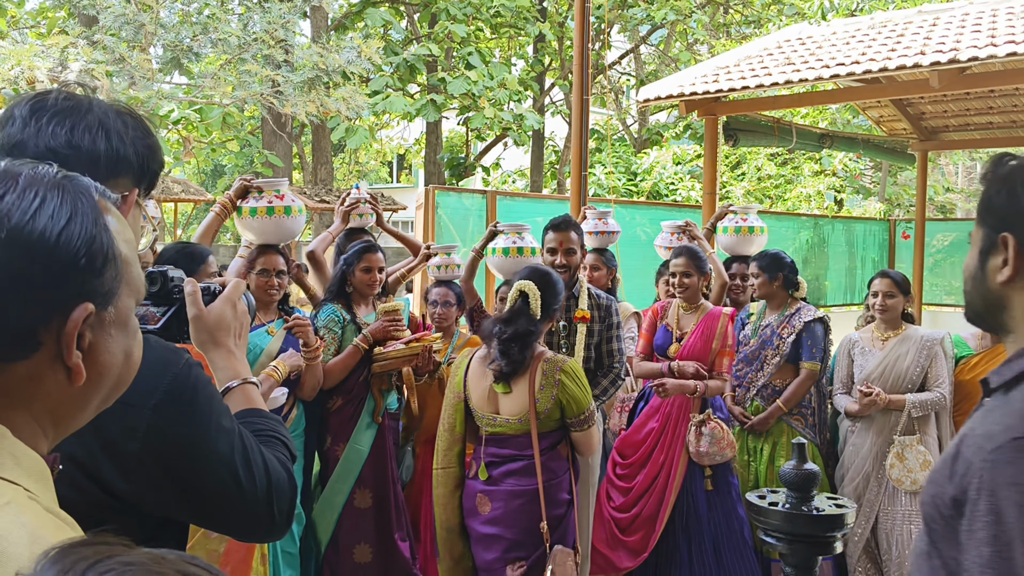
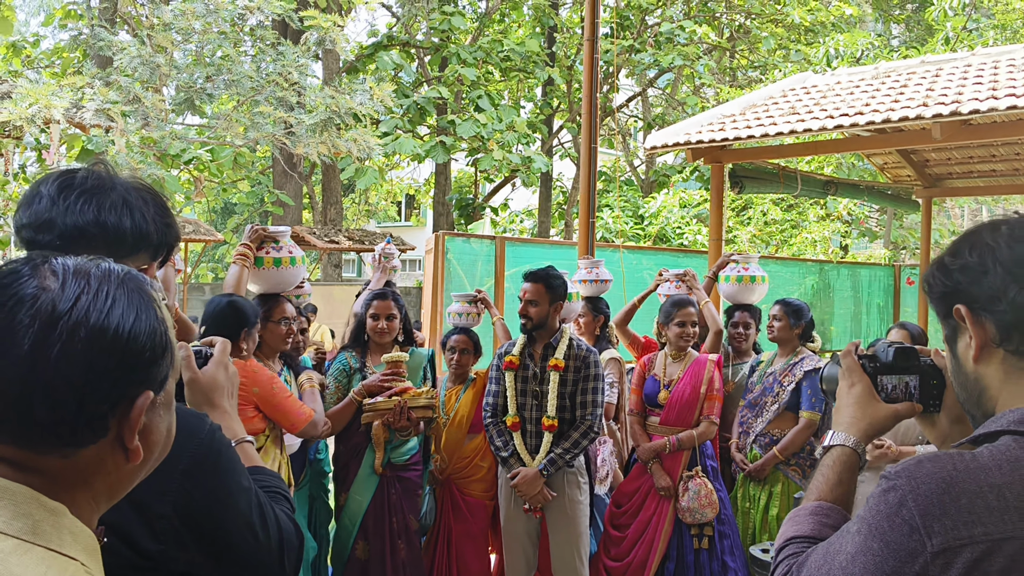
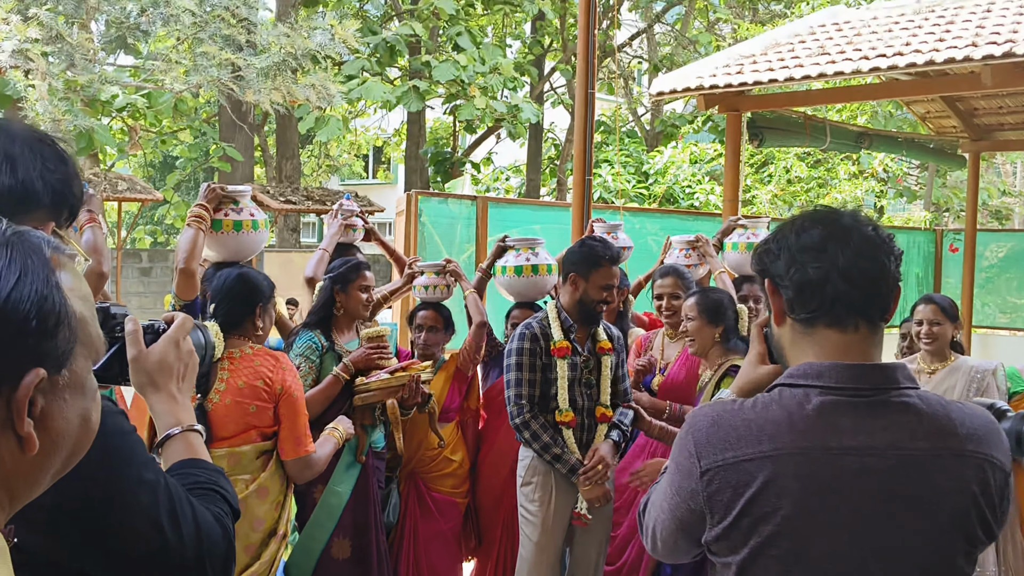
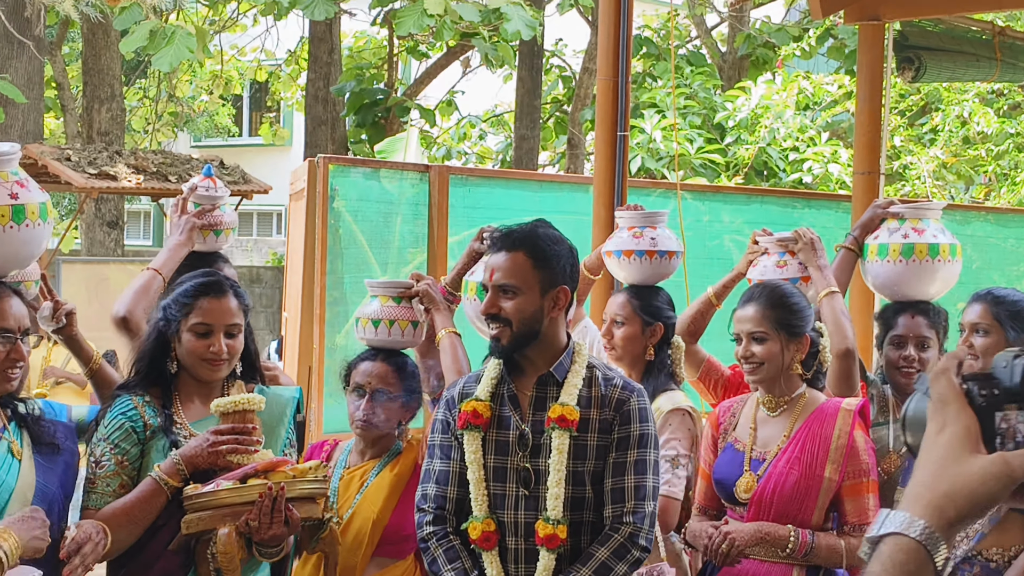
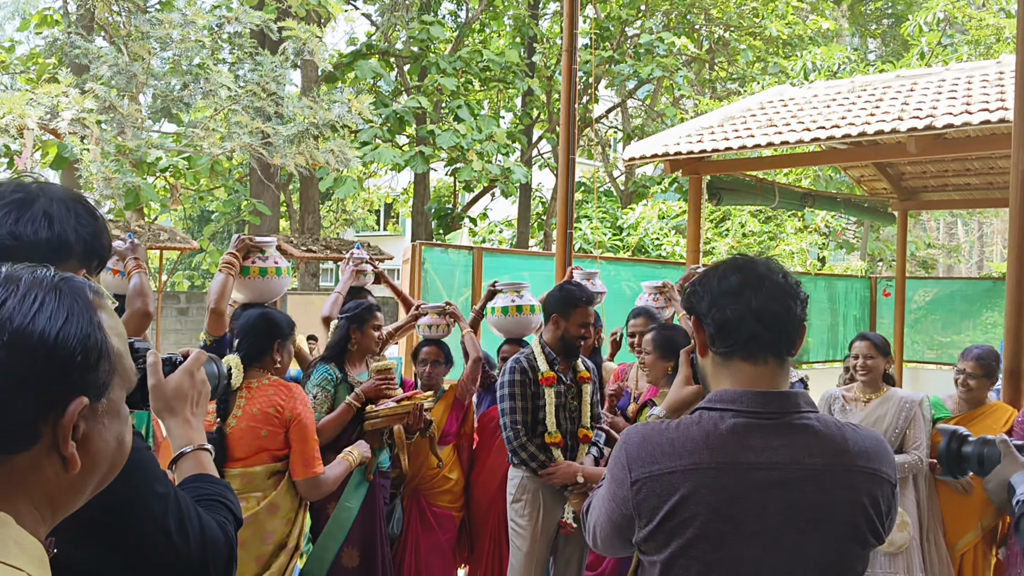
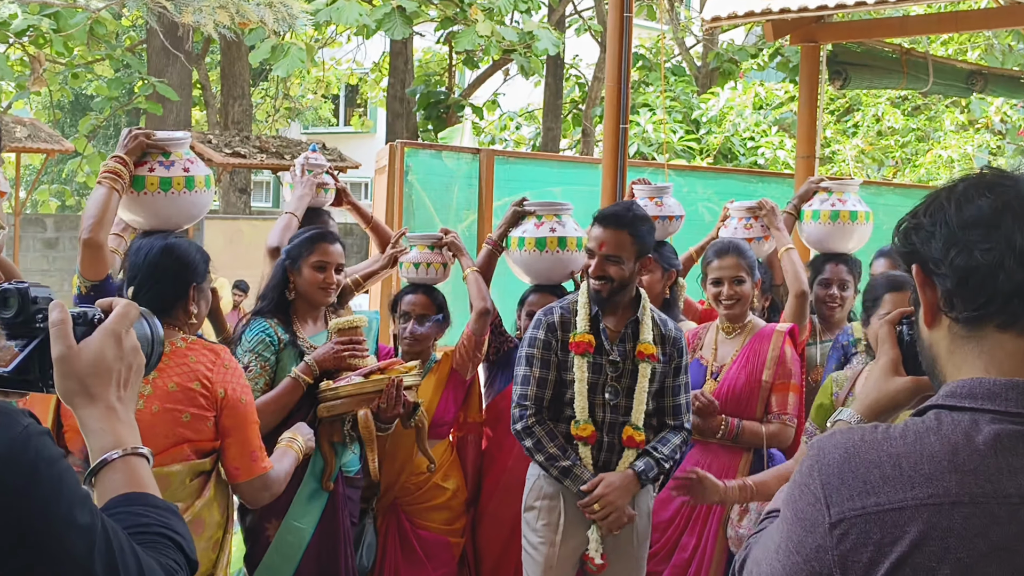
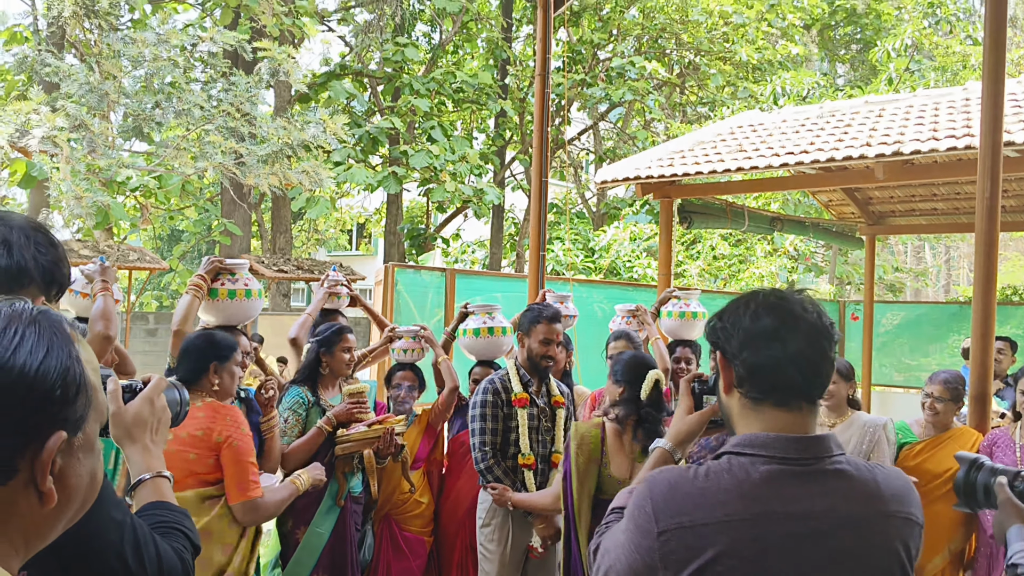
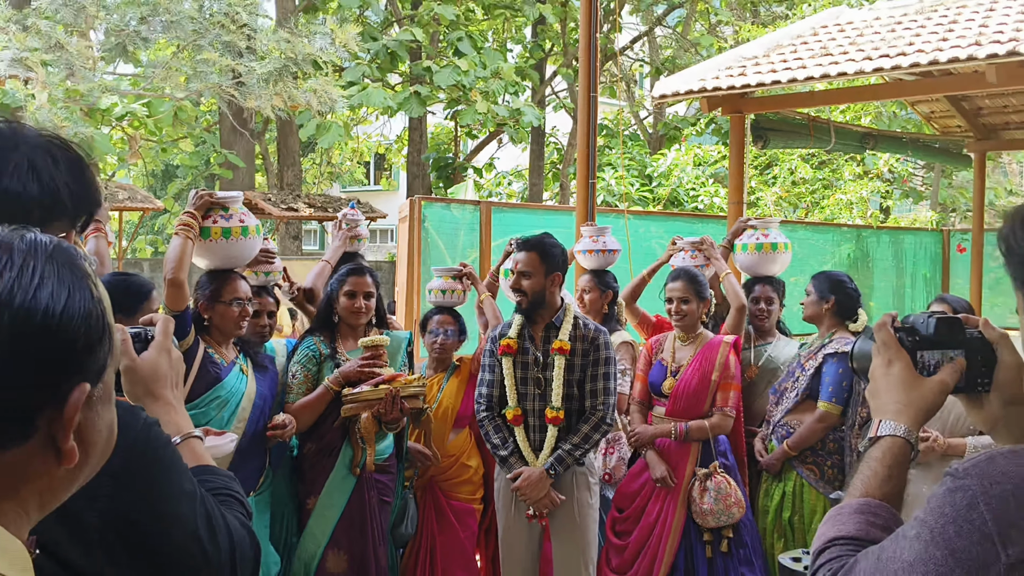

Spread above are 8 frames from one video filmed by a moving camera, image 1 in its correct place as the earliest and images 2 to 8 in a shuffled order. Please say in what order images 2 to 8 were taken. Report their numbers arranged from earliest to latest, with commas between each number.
7, 5, 3, 6, 4, 8, 2
